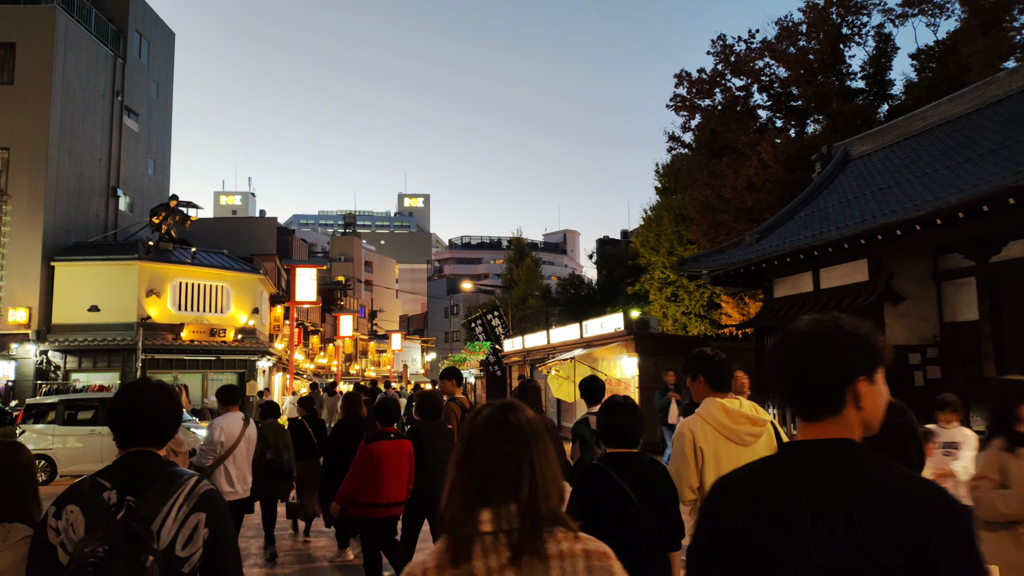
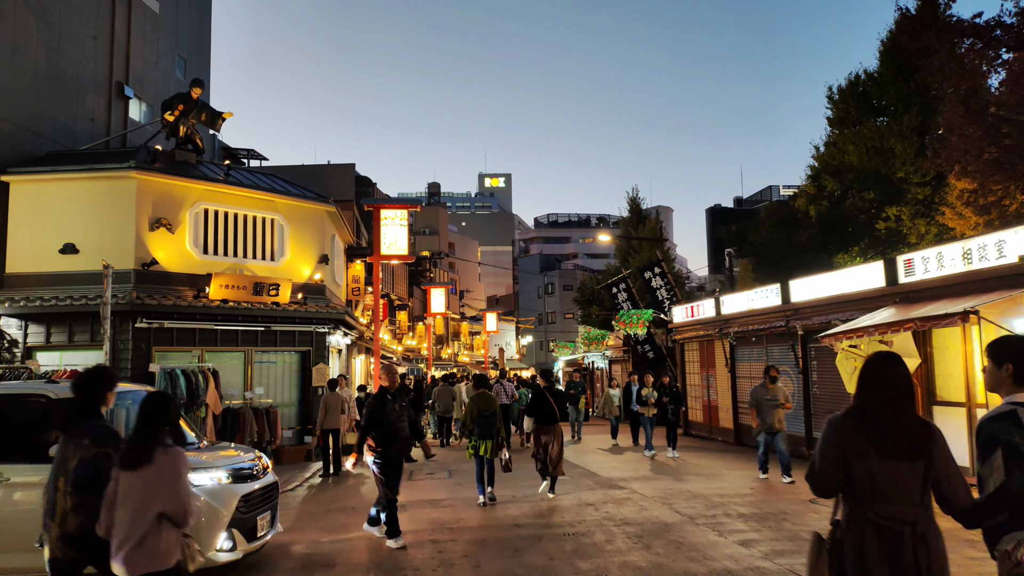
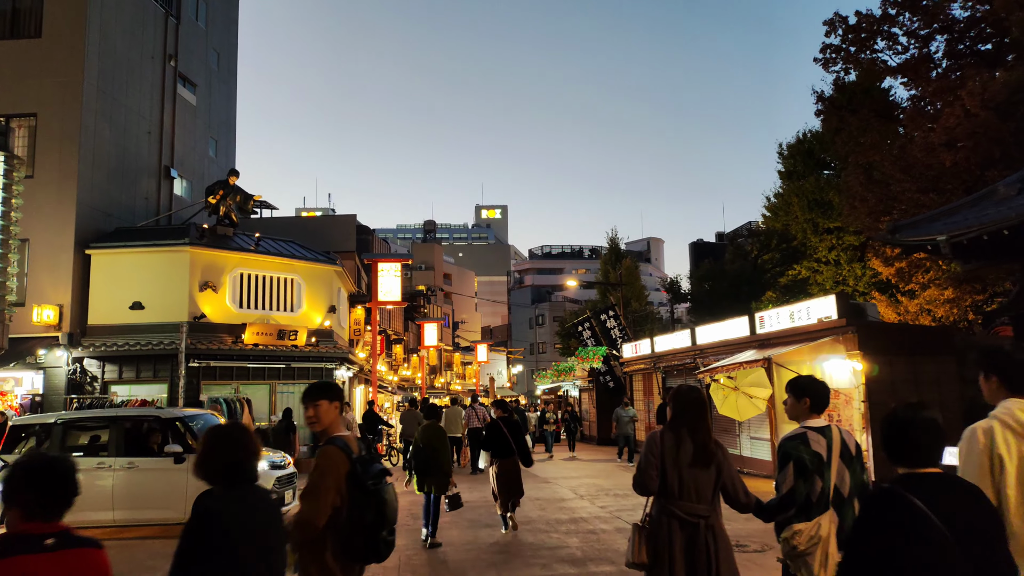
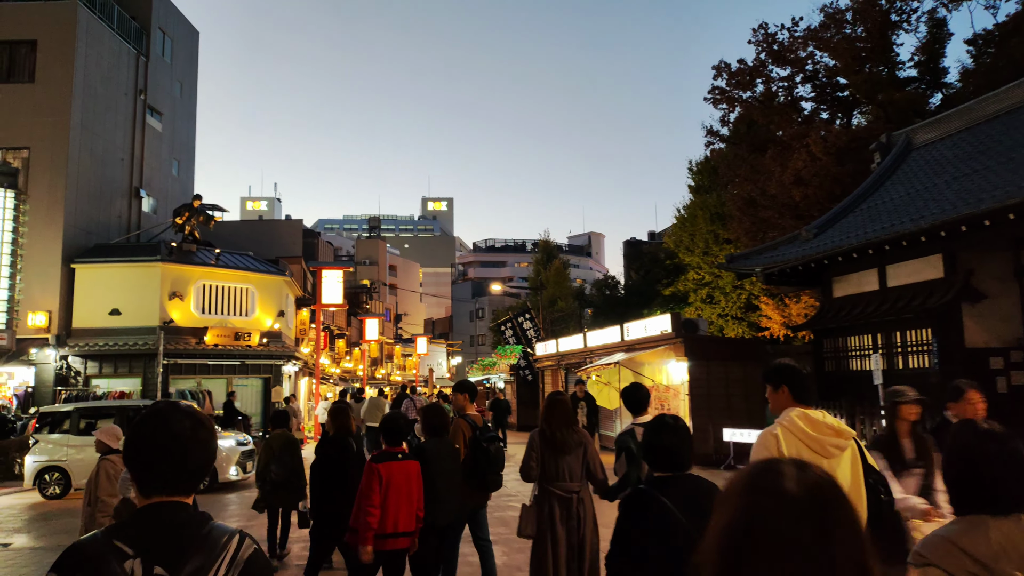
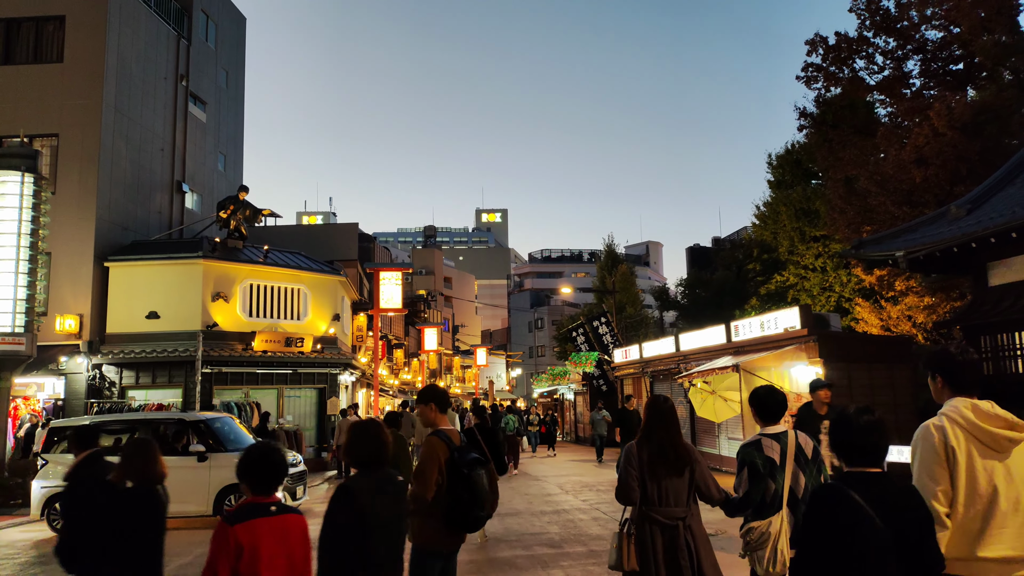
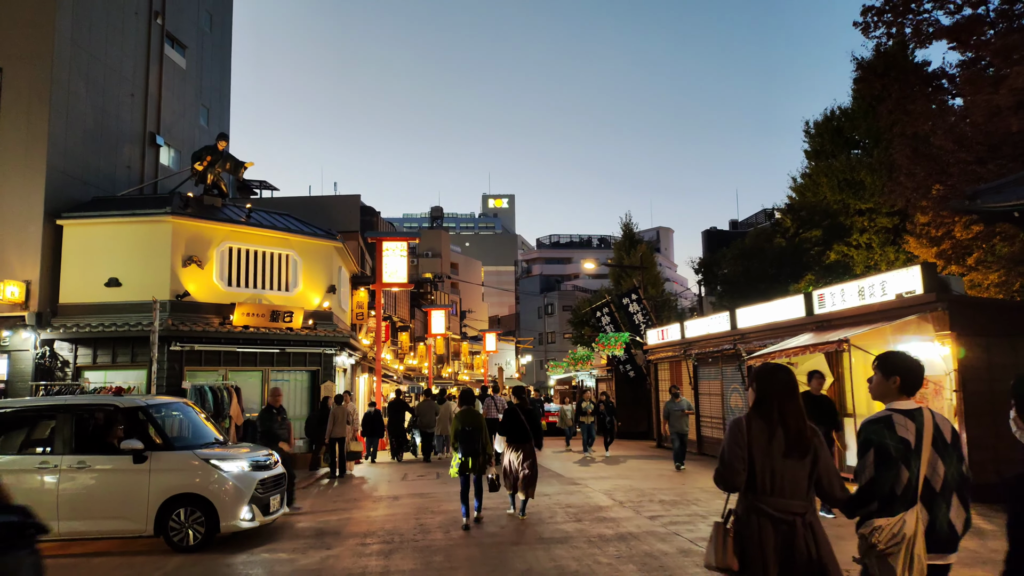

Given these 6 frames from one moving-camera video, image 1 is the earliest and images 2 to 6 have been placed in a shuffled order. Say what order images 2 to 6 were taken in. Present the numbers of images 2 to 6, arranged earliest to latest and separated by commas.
4, 5, 3, 6, 2
